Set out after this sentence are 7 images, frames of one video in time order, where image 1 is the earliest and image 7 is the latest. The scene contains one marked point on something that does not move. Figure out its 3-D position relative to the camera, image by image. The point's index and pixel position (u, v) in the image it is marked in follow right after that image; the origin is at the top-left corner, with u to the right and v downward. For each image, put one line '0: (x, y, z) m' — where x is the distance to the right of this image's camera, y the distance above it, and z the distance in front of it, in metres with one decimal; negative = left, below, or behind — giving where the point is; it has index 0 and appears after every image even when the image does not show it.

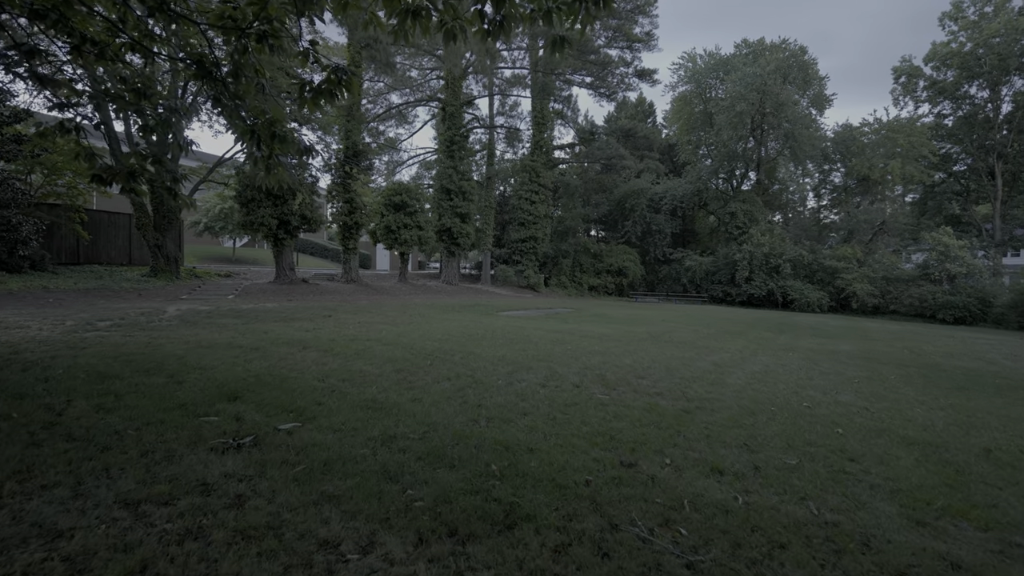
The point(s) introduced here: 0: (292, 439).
0: (-1.4, -1.0, +3.3) m
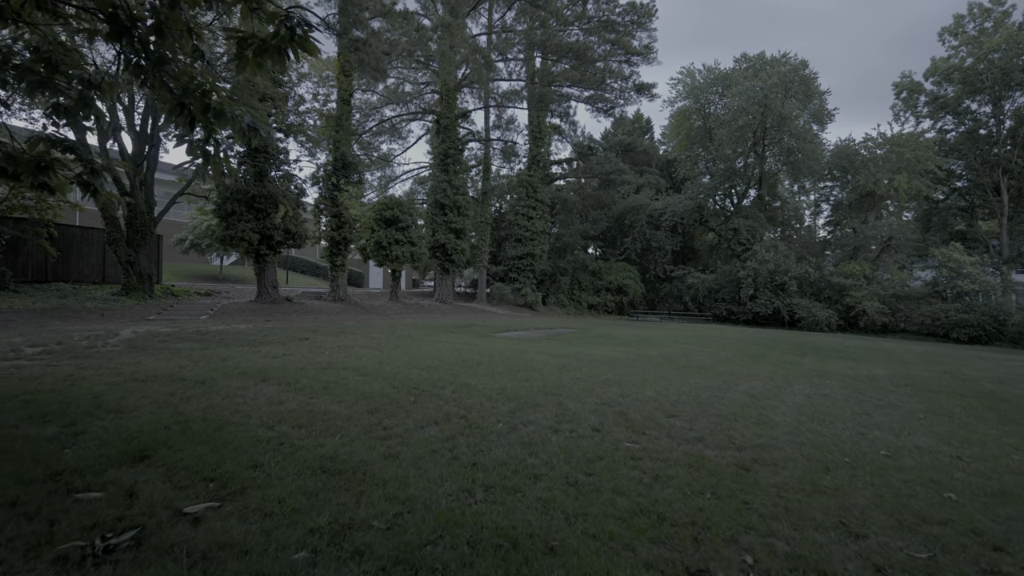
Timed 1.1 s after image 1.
0: (-1.3, -1.0, +2.2) m
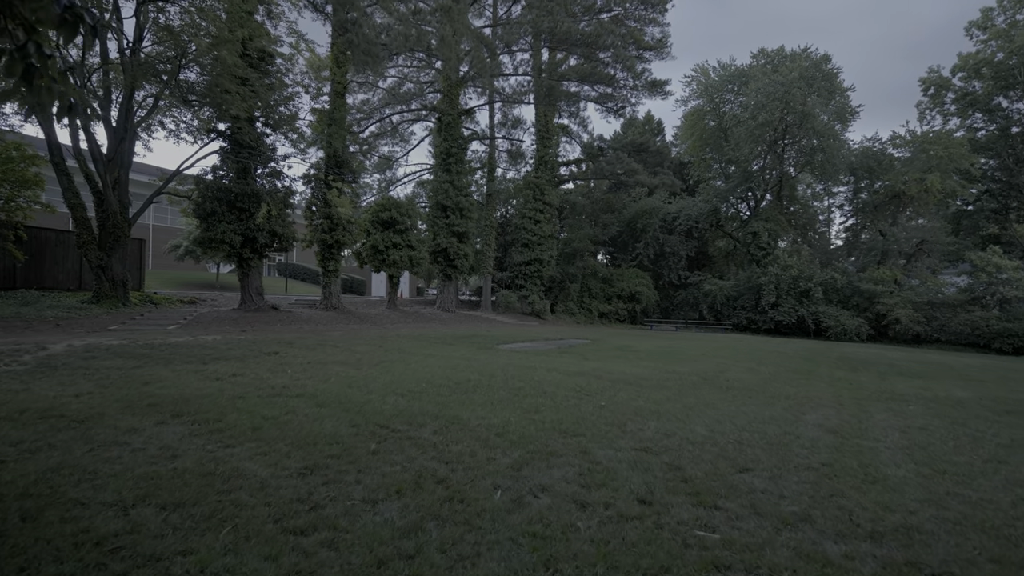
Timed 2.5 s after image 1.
0: (-1.4, -1.0, +0.8) m
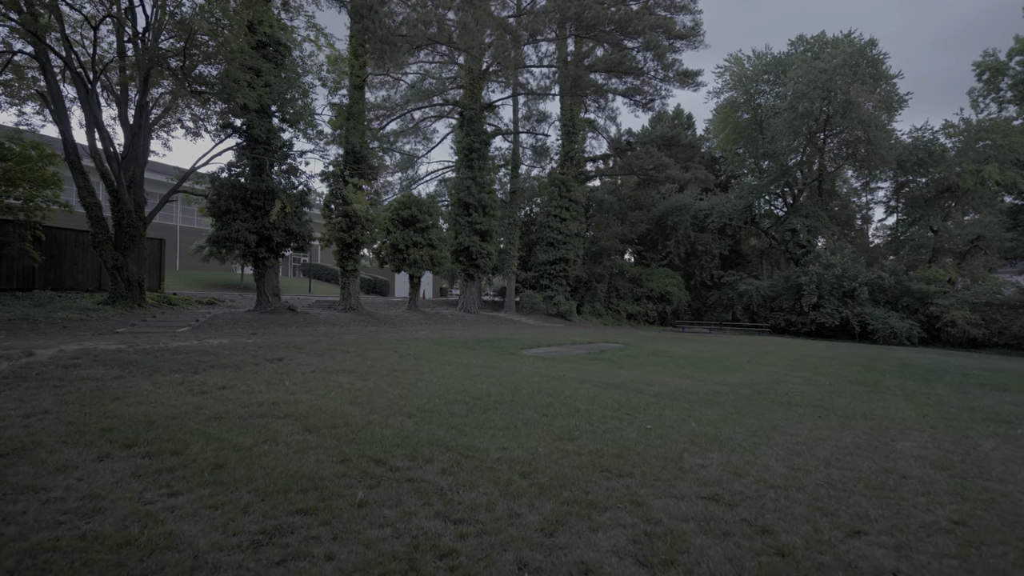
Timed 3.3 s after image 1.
0: (-1.3, -1.0, 0.0) m
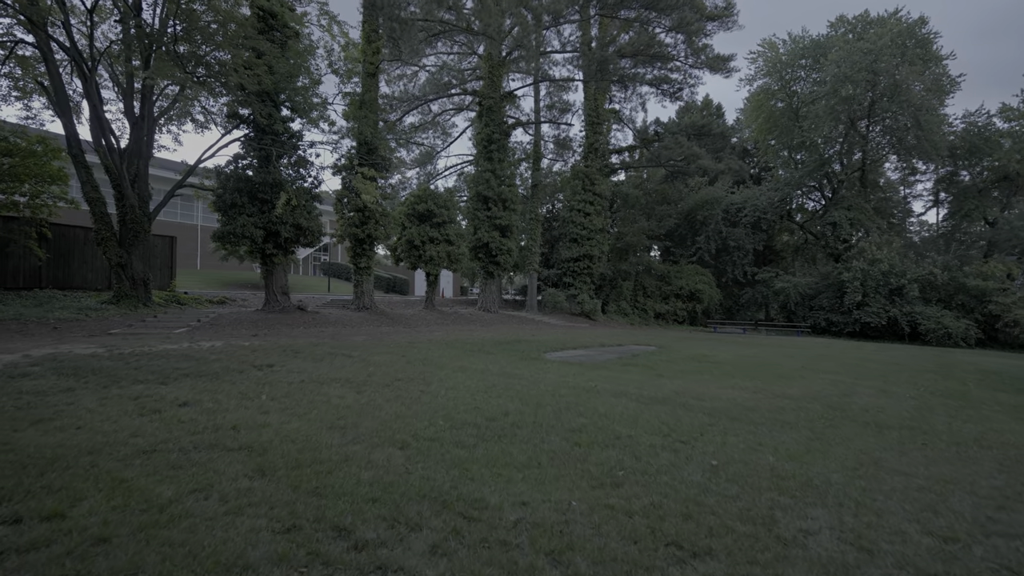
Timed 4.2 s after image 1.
0: (-1.4, -1.0, -0.9) m
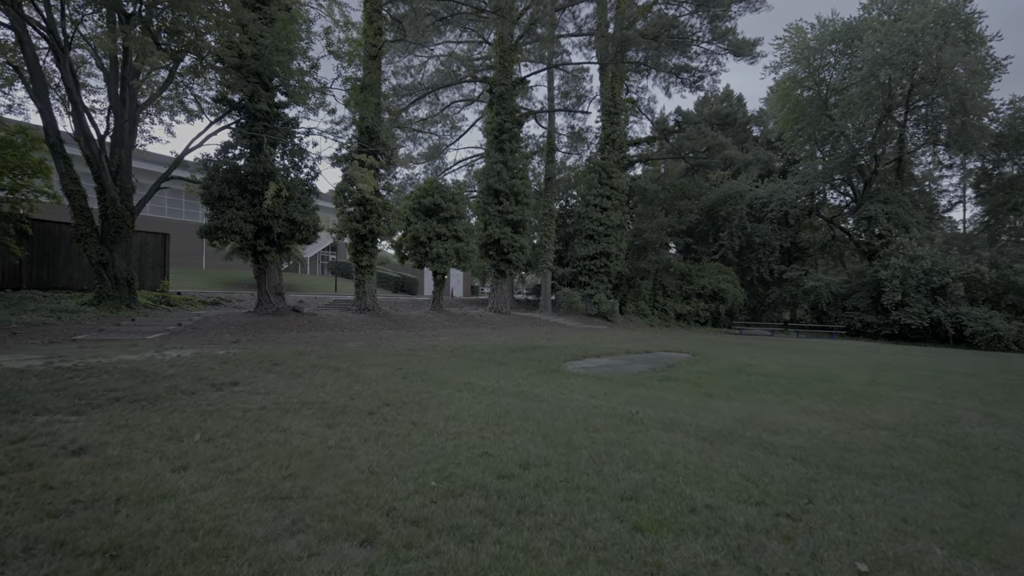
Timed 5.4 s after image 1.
0: (-1.3, -1.0, -2.1) m
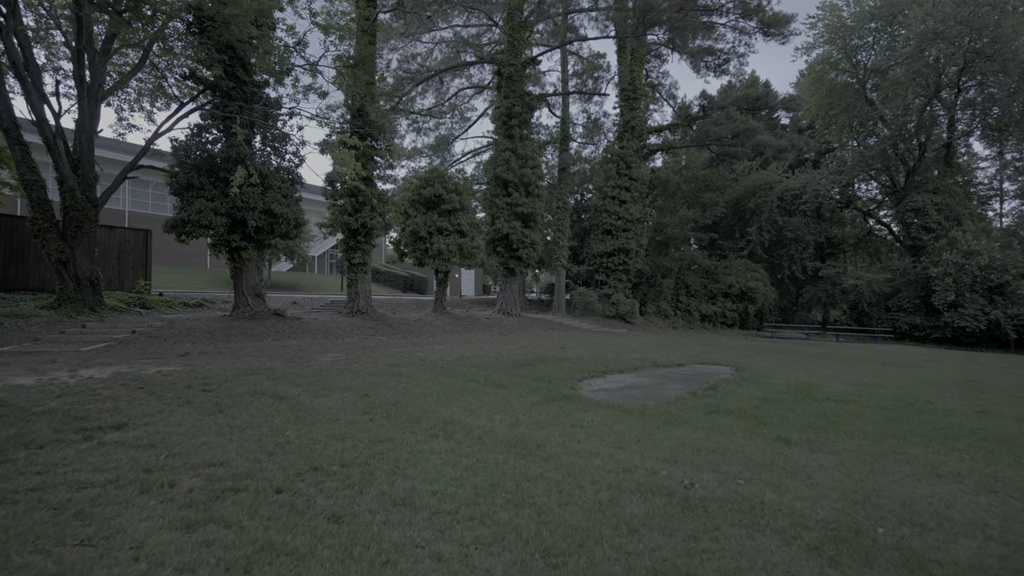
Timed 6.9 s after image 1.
0: (-1.6, -1.0, -3.6) m
